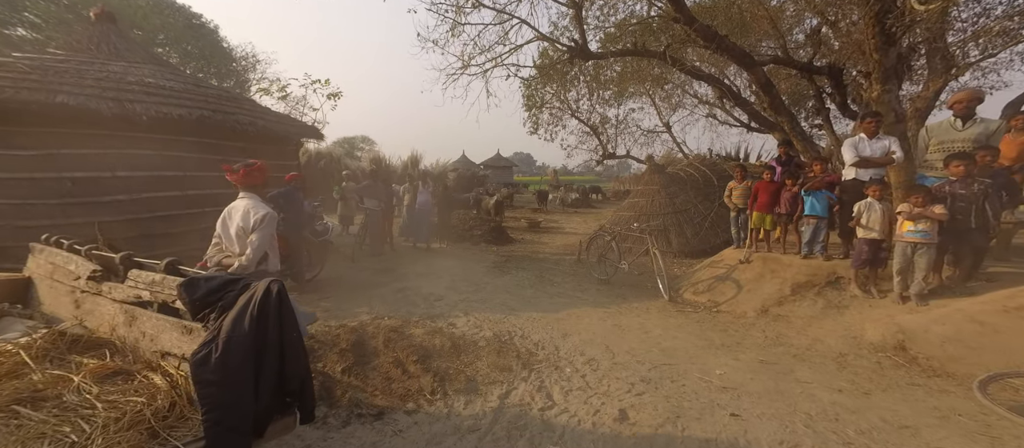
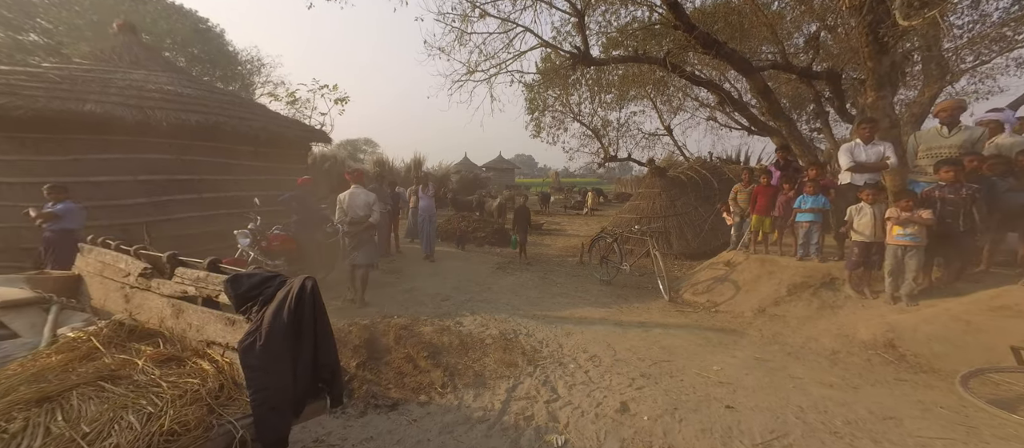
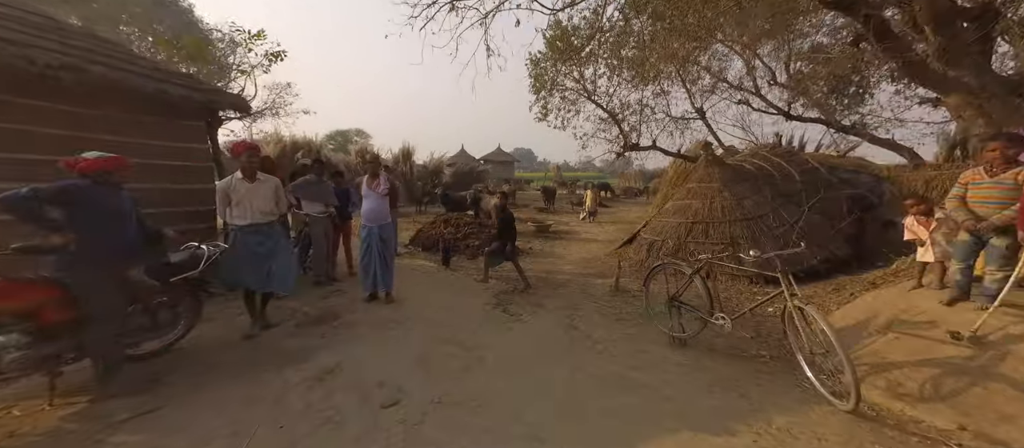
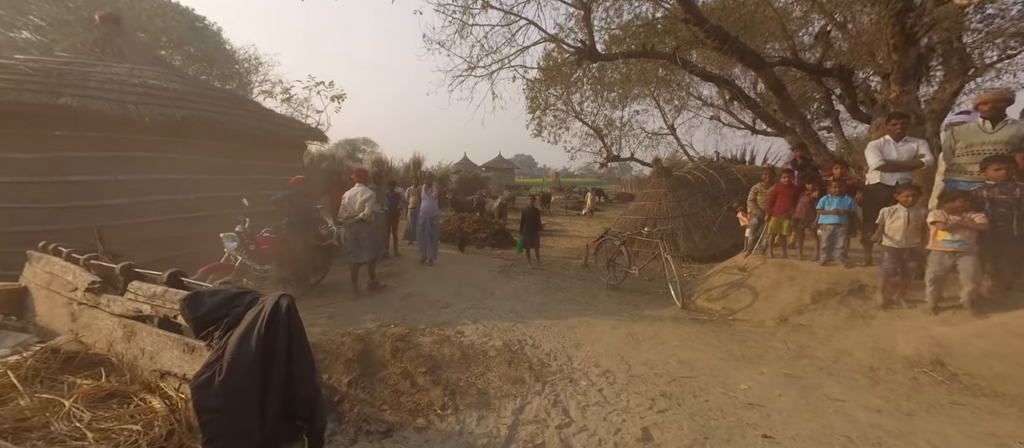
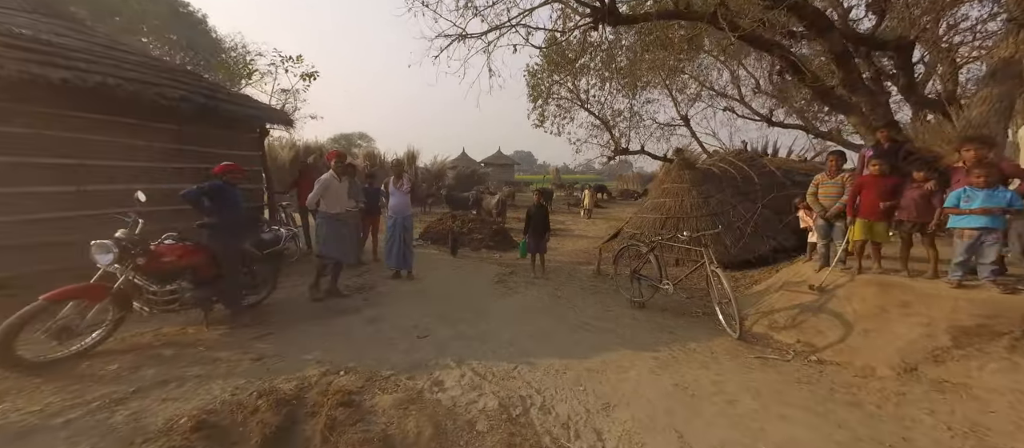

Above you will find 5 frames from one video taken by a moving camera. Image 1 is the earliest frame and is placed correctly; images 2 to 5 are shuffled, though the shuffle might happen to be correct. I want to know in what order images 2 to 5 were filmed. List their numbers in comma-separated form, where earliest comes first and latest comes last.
2, 4, 5, 3
